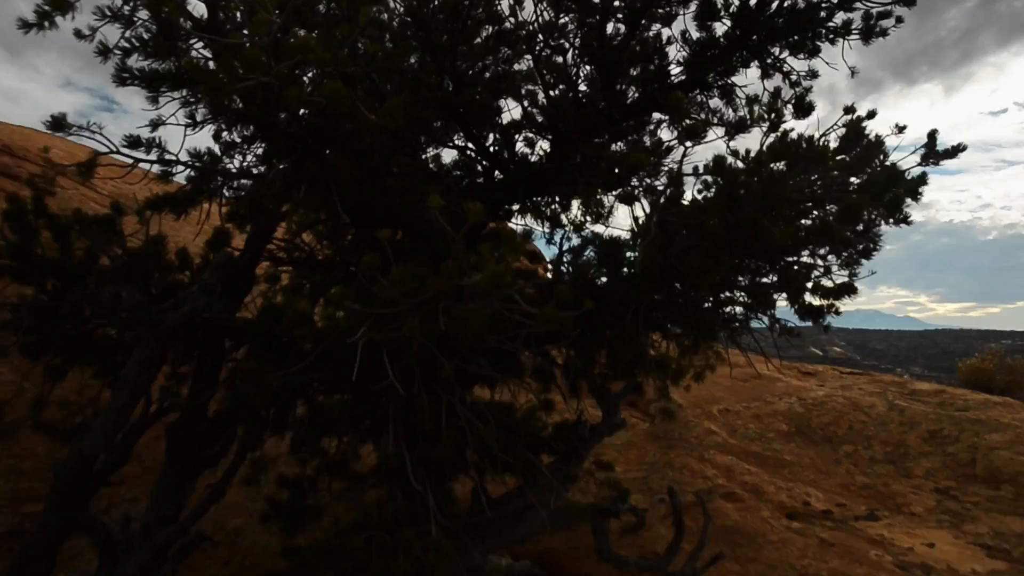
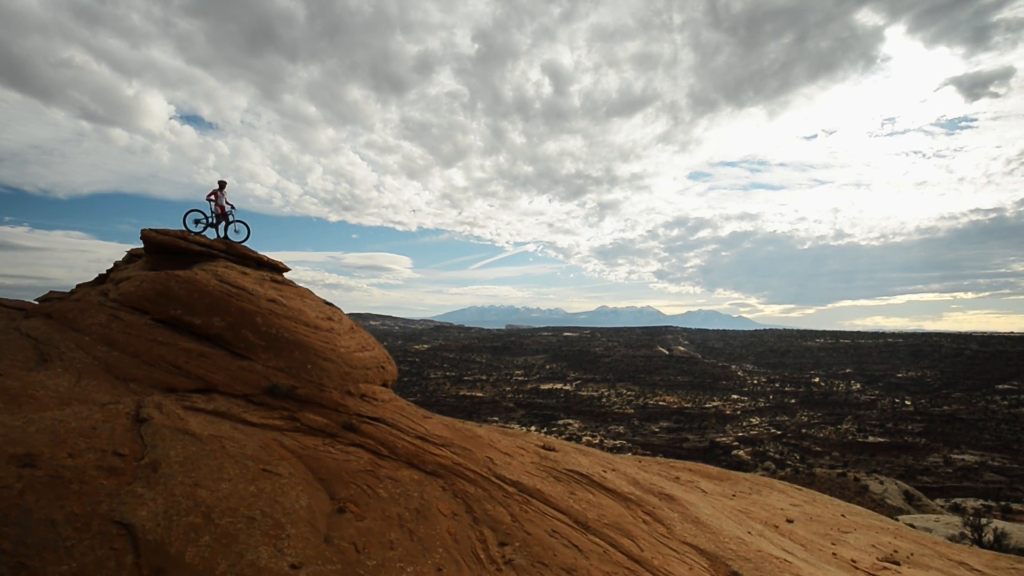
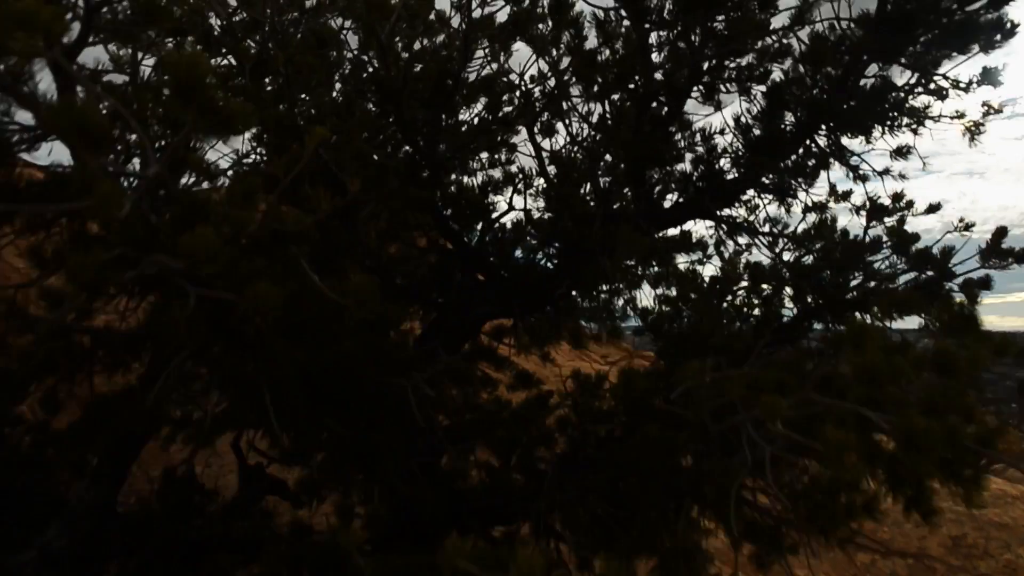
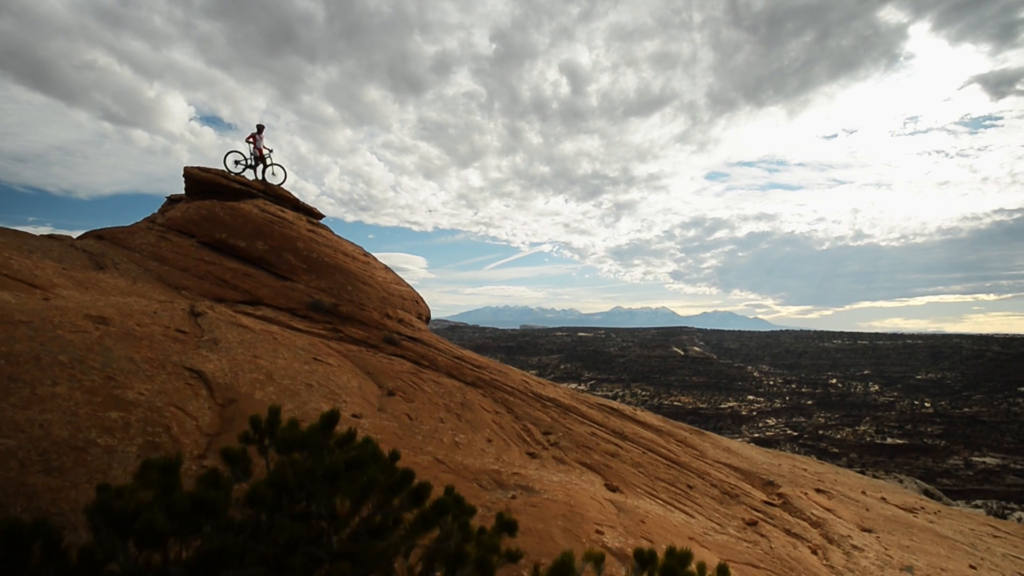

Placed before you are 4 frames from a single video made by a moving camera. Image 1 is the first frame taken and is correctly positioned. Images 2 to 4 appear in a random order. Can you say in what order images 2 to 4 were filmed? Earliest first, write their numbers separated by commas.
3, 4, 2
